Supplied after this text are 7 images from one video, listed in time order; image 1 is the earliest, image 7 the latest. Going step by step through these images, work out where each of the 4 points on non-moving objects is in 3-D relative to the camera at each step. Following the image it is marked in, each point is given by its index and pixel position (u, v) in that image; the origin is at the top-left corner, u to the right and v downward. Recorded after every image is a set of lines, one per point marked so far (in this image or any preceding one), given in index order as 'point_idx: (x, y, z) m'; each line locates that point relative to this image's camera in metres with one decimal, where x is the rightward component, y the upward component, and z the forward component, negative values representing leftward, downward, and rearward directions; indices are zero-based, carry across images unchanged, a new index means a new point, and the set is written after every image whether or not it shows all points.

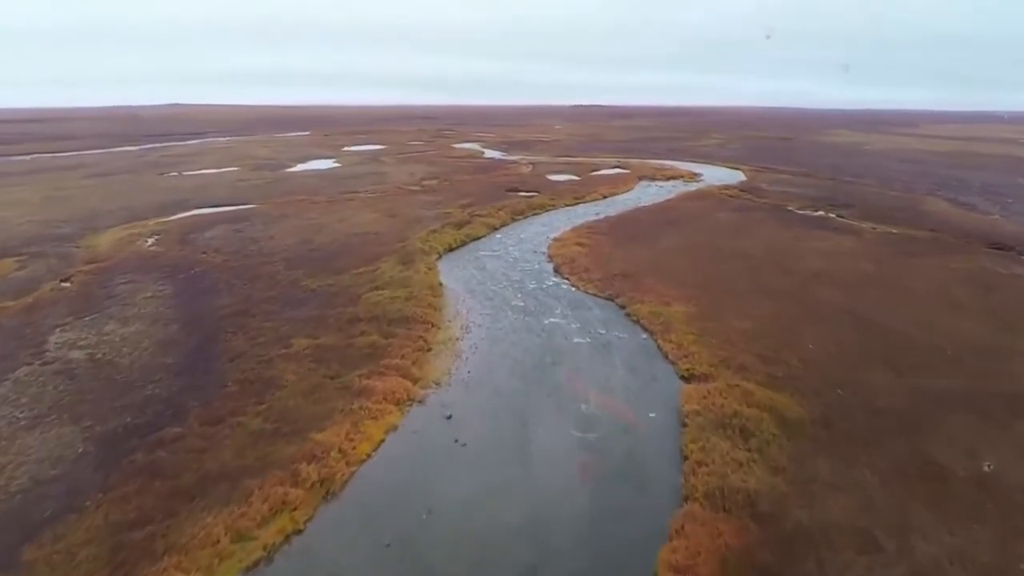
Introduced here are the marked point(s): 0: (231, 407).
0: (-3.6, -1.5, +15.7) m
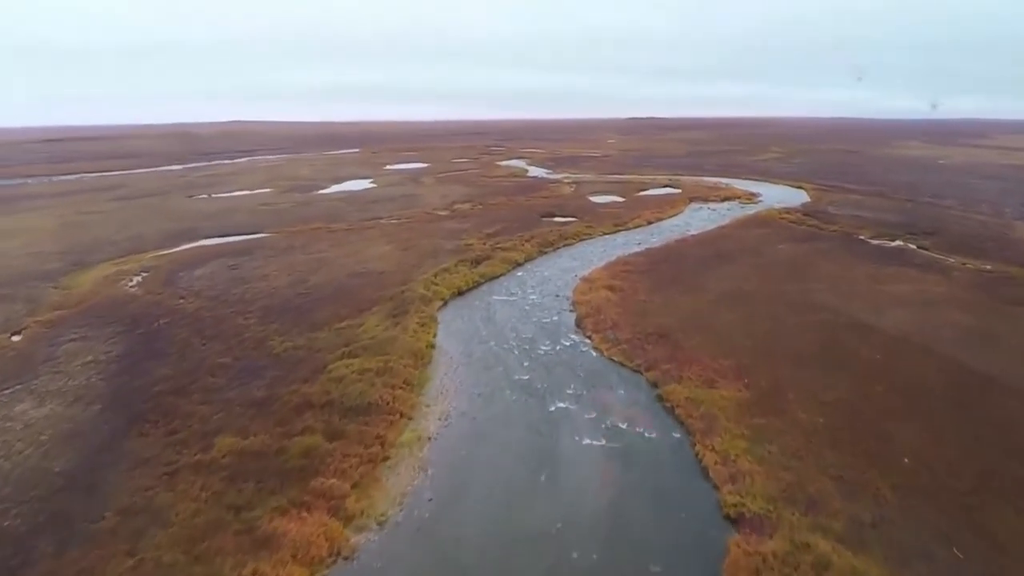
0: (-3.8, -2.5, +11.1) m
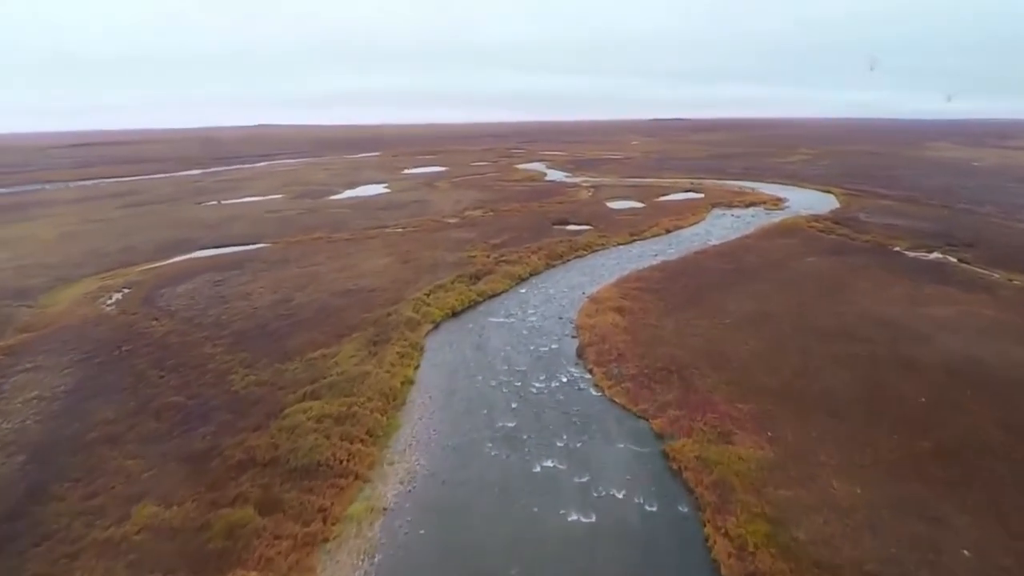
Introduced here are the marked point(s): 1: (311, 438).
0: (-4.2, -2.9, +8.8) m
1: (-2.3, -1.7, +14.0) m
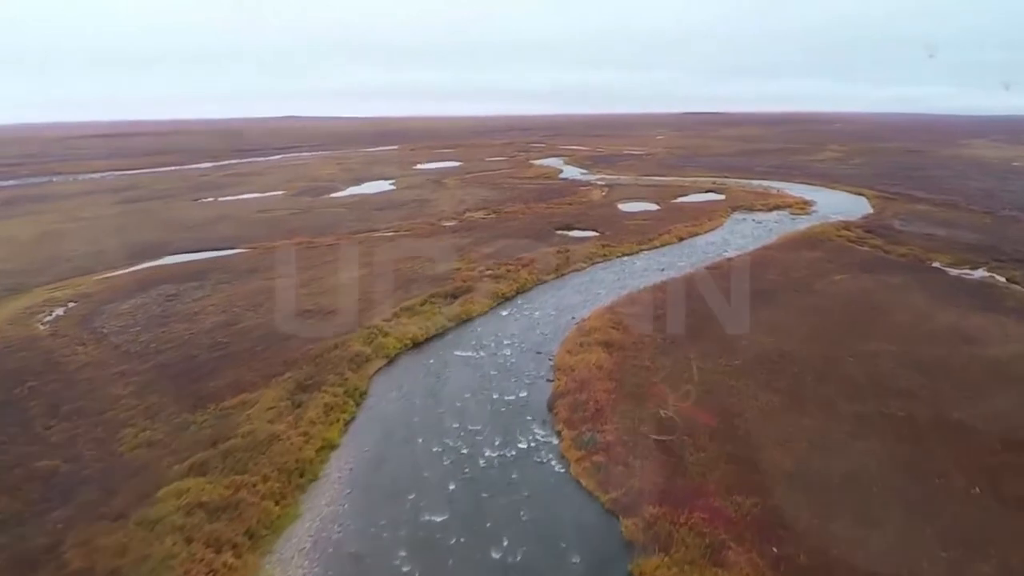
0: (-5.0, -3.4, +5.5) m
1: (-2.9, -2.2, +10.6) m
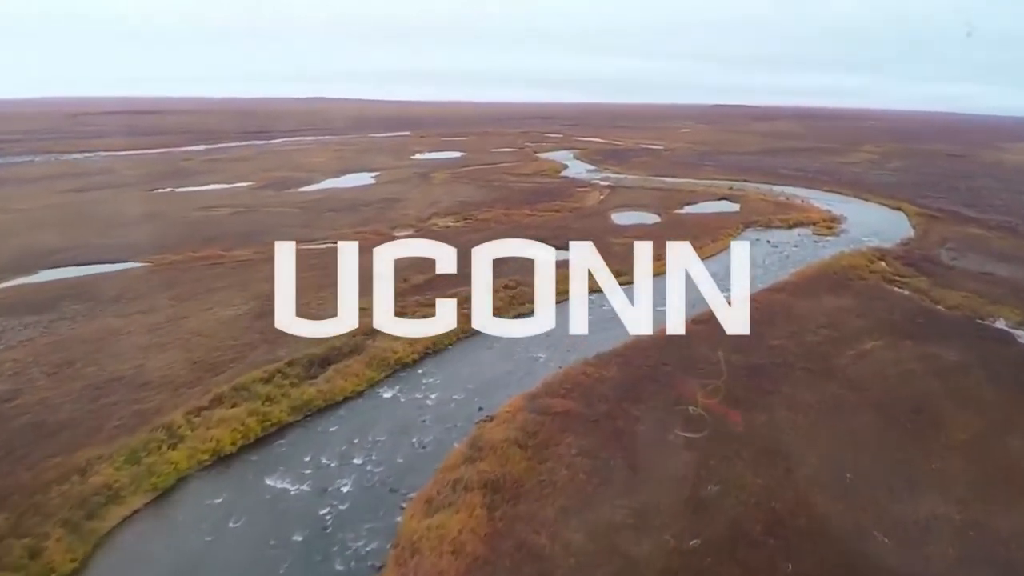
0: (-6.9, -4.3, -1.1) m
1: (-4.7, -3.1, +4.0) m
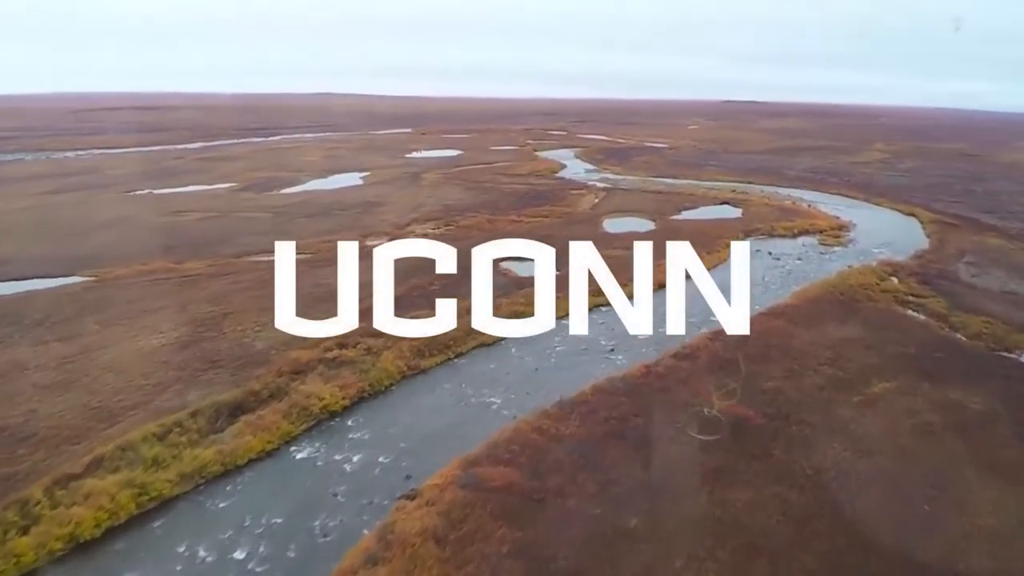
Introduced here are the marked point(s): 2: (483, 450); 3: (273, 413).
0: (-7.7, -4.8, -3.5) m
1: (-5.4, -3.6, +1.5) m
2: (-0.2, -1.8, +12.6) m
3: (-2.8, -1.6, +14.1) m
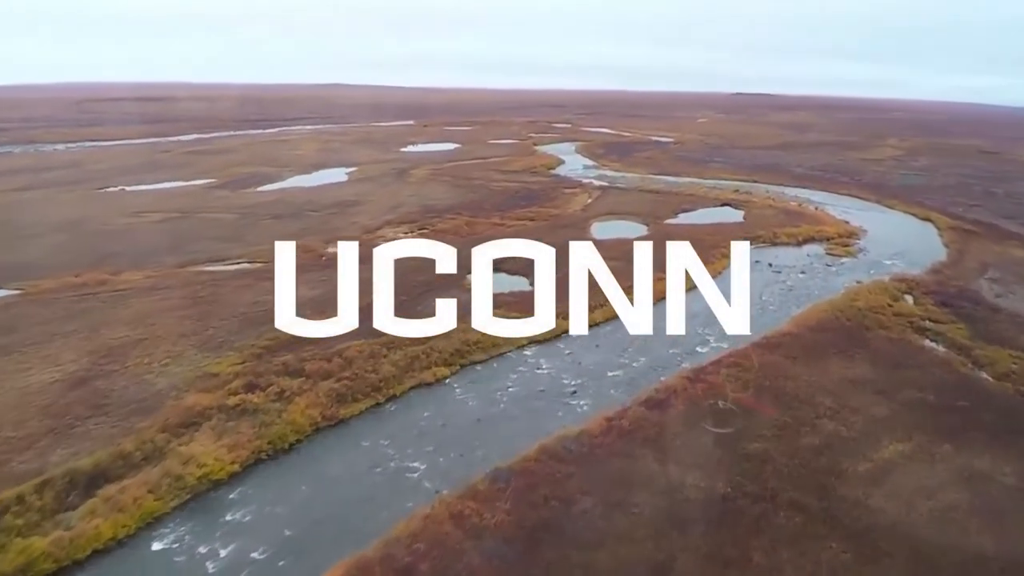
0: (-8.6, -5.3, -6.1) m
1: (-6.3, -4.1, -1.1) m
2: (-1.0, -2.2, +9.9) m
3: (-3.5, -2.0, +11.4) m
